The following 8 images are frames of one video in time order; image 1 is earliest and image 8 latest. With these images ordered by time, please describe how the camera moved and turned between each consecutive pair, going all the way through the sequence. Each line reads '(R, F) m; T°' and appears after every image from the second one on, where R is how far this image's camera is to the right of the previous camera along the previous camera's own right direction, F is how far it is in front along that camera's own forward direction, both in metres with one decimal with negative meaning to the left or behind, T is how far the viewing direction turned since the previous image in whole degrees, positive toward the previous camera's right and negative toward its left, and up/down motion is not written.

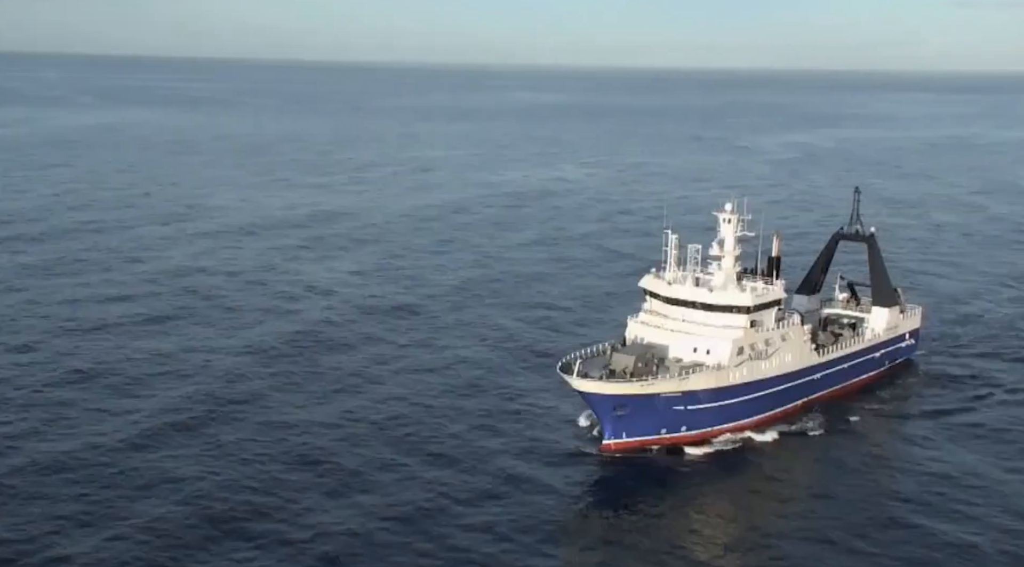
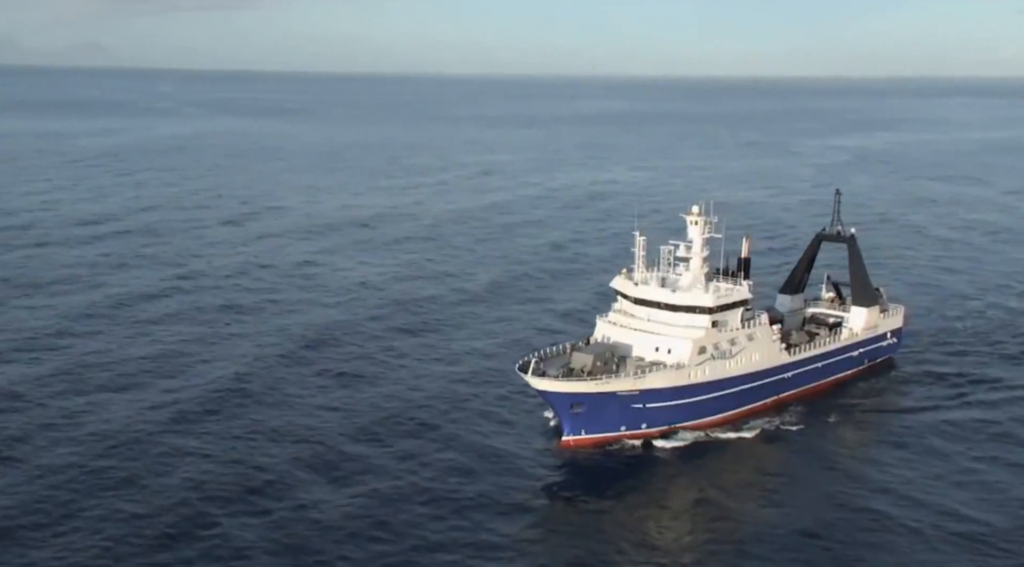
(+4.8, -2.9) m; -5°
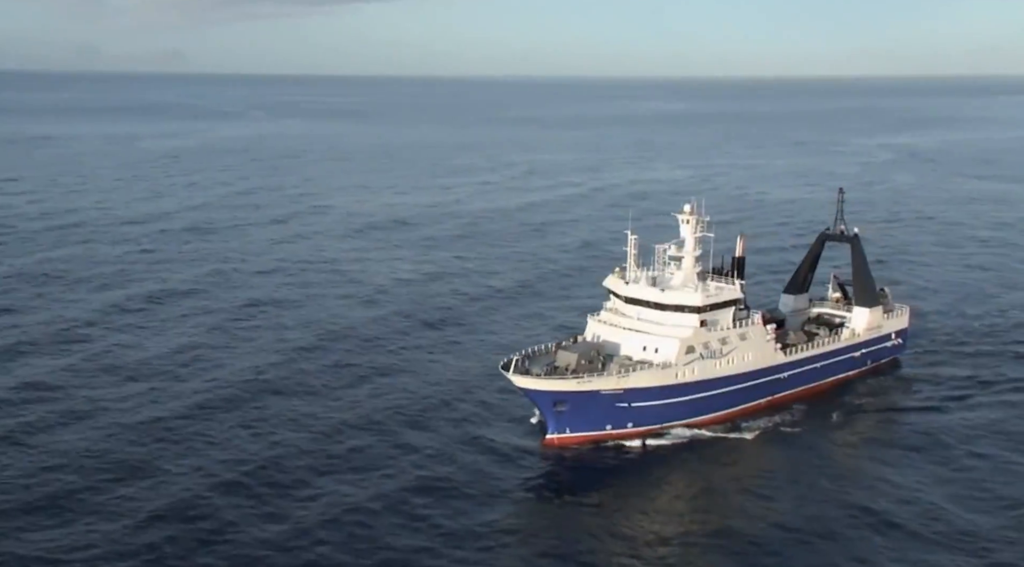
(+3.3, -0.7) m; -4°
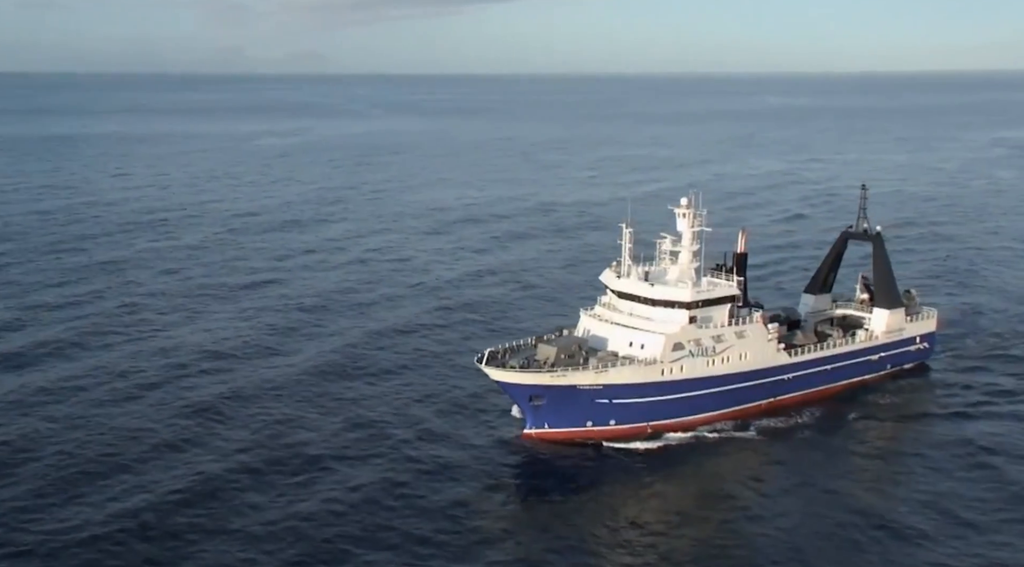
(+6.1, +0.4) m; -7°
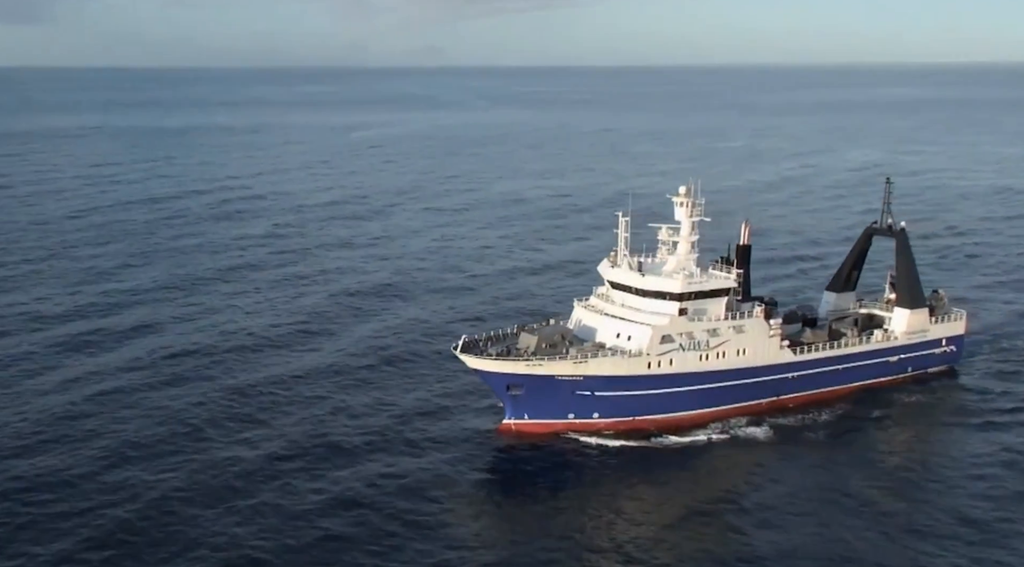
(+5.4, +0.9) m; -7°
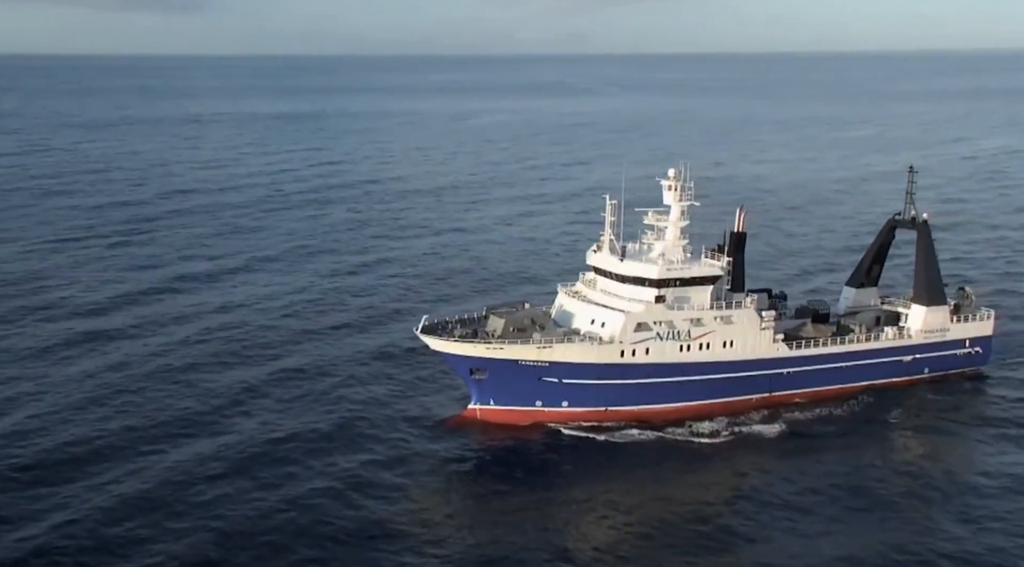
(+6.8, +1.2) m; -8°
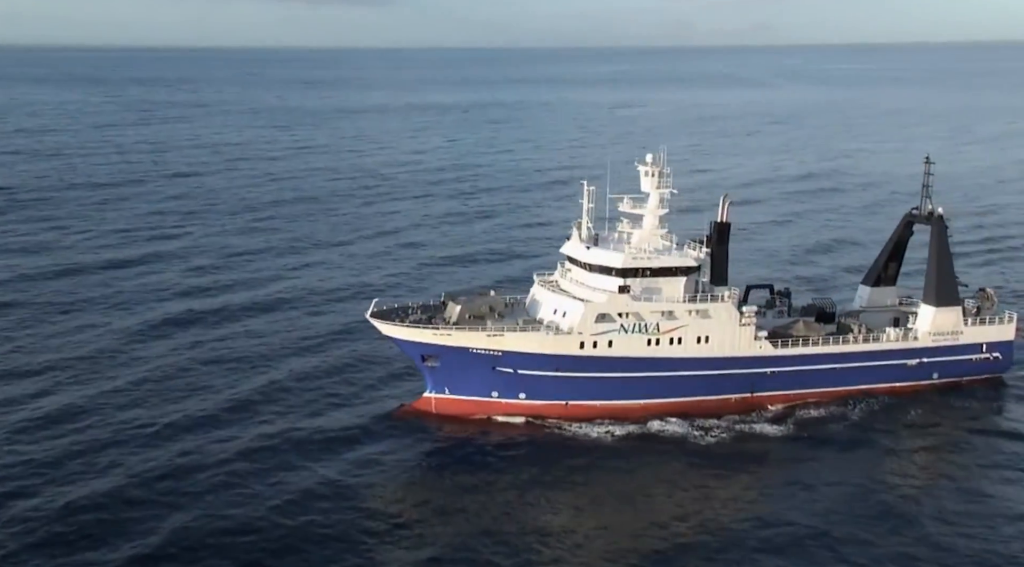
(+7.8, +1.6) m; -10°
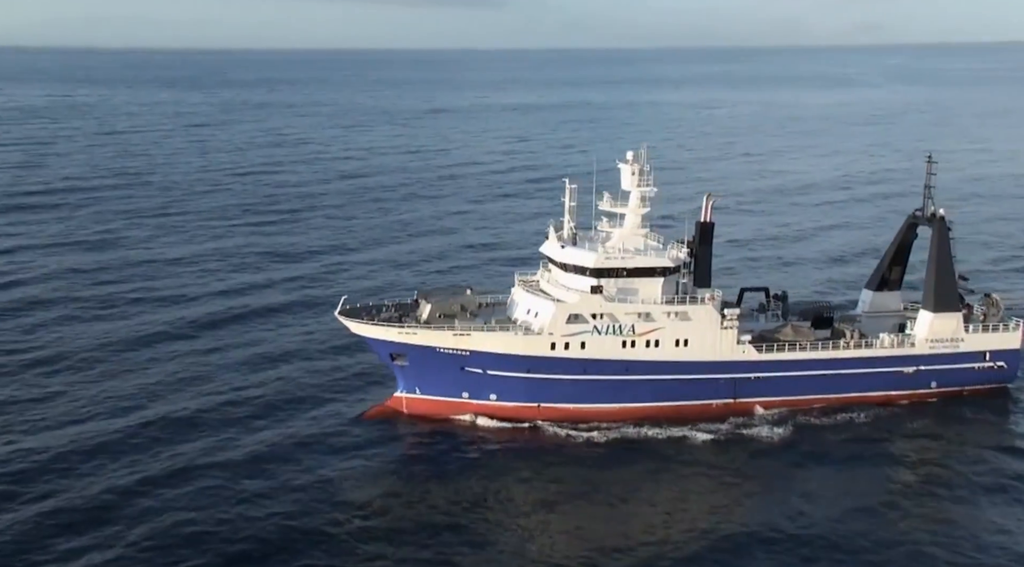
(+4.7, +0.9) m; -6°
